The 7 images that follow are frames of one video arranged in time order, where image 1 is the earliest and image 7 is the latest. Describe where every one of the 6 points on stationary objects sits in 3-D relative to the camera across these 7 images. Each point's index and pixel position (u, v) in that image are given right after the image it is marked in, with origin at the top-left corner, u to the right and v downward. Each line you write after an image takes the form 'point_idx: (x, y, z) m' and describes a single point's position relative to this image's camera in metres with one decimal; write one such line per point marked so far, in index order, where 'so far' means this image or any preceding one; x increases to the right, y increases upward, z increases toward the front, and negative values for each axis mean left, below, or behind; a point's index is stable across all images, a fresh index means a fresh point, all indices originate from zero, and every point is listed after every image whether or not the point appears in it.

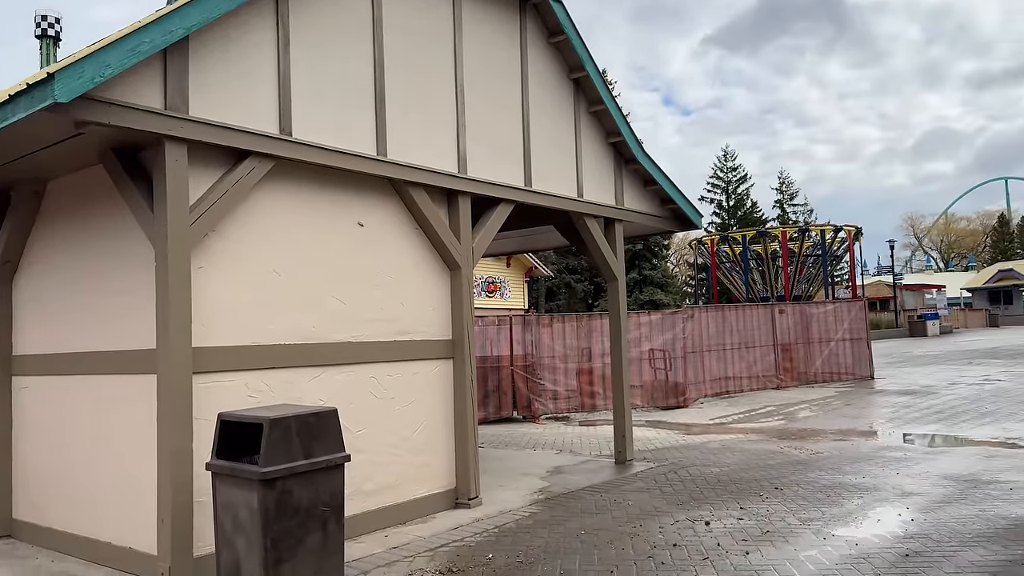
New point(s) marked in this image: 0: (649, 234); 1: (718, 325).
0: (+1.5, +0.7, +9.1) m
1: (+4.0, -0.7, +15.6) m
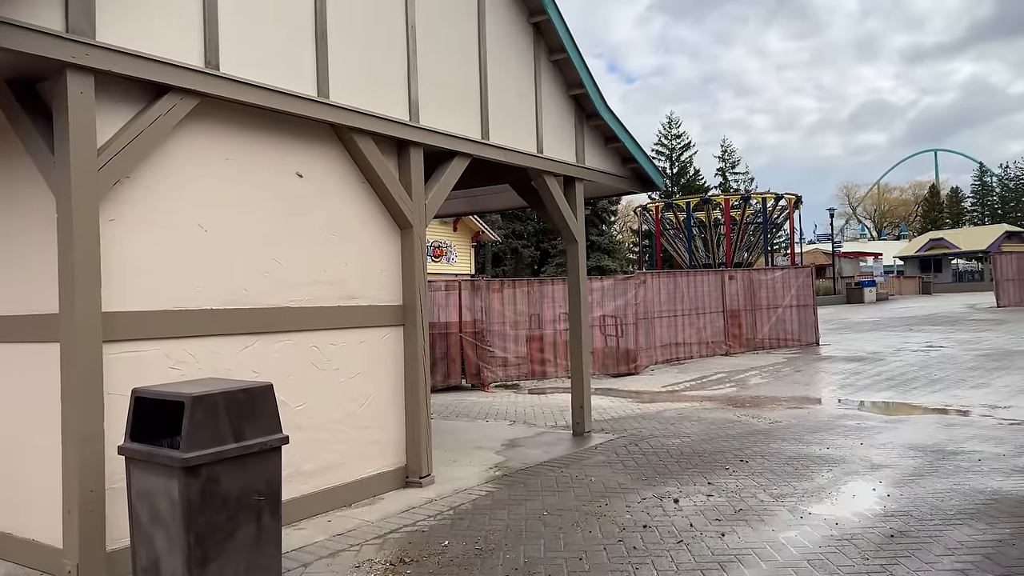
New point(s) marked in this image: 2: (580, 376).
0: (+1.0, +1.1, +8.6) m
1: (+3.0, -0.1, +15.3) m
2: (+0.6, -0.8, +7.5) m
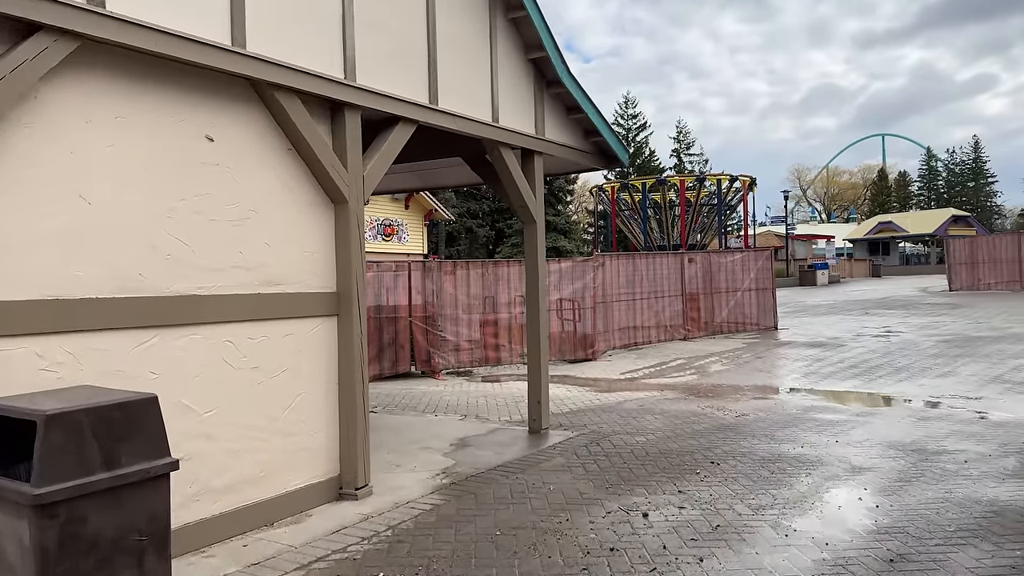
0: (+0.5, +1.2, +8.0) m
1: (+2.1, +0.3, +14.8) m
2: (+0.2, -0.6, +6.9) m
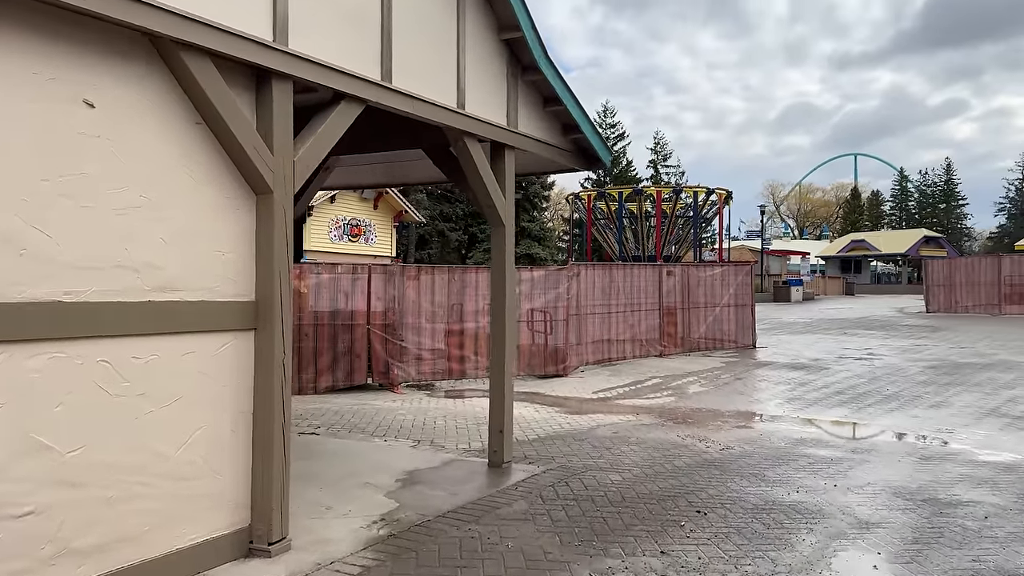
0: (+0.3, +1.1, +7.2) m
1: (+1.6, +0.1, +14.0) m
2: (-0.1, -0.7, +6.0) m
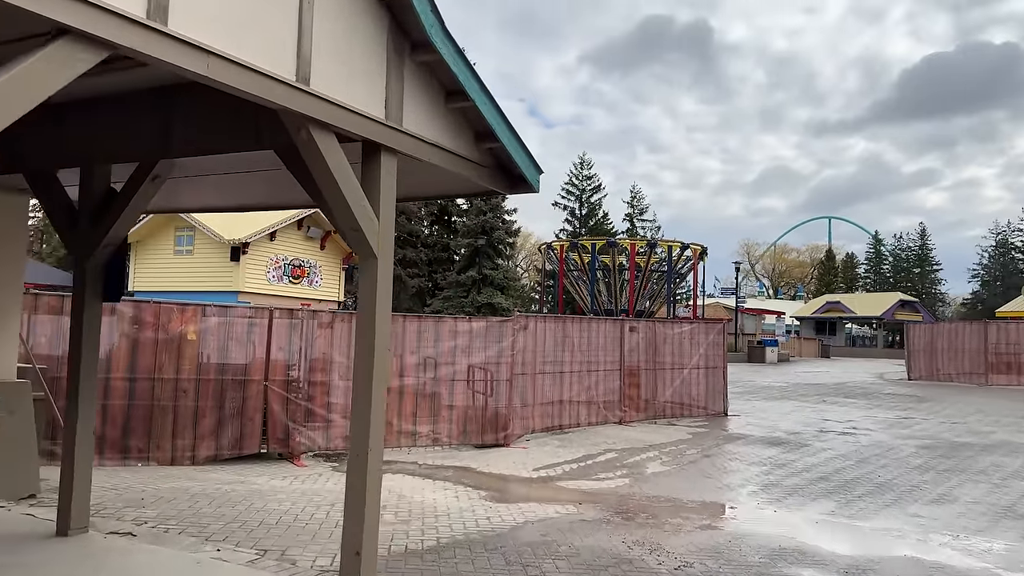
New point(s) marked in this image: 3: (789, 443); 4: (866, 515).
0: (-0.4, +0.7, +5.5) m
1: (+0.7, -0.8, +12.3) m
2: (-0.8, -1.0, +4.2) m
3: (+4.2, -2.3, +12.0) m
4: (+3.5, -2.2, +8.0) m
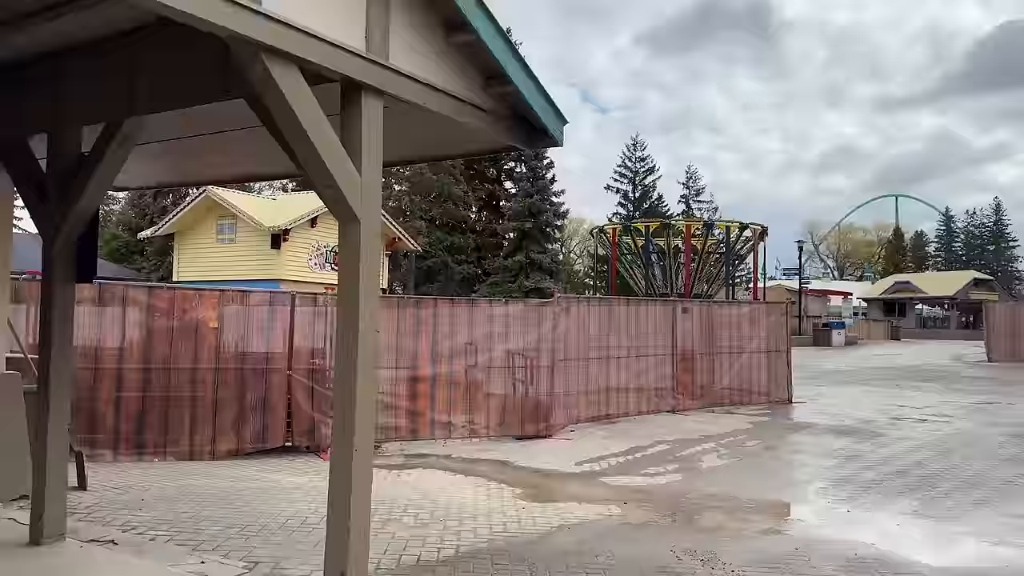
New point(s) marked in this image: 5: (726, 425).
0: (-0.3, +0.9, +4.7) m
1: (+1.3, -0.5, +11.5) m
2: (-0.7, -0.9, +3.6) m
3: (+4.8, -2.0, +11.0) m
4: (+3.8, -2.0, +7.0) m
5: (+3.1, -2.0, +11.5) m
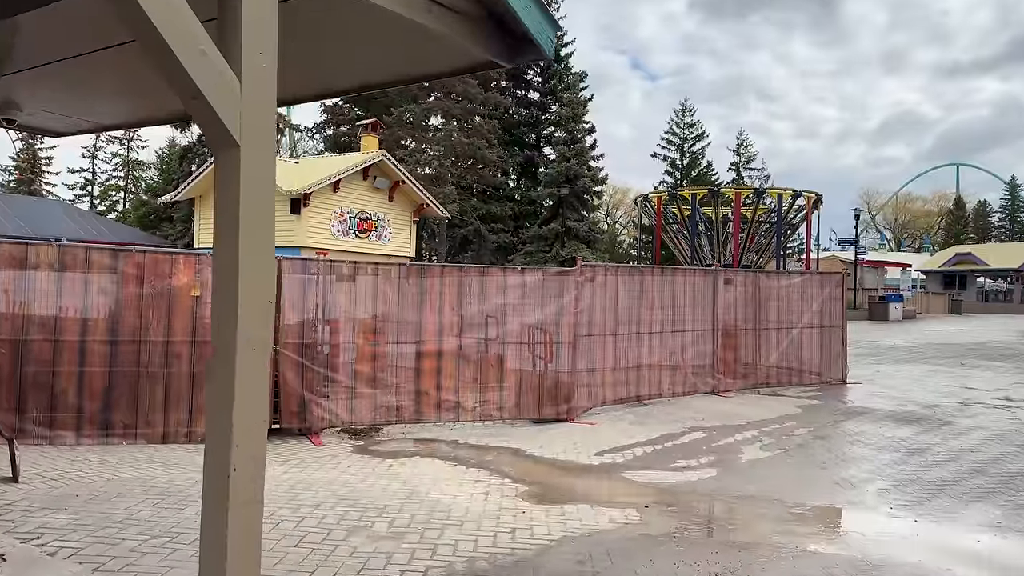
0: (-0.4, +1.1, +3.7) m
1: (+1.6, -0.1, +10.4) m
2: (-0.9, -0.7, +2.6) m
3: (+5.0, -1.6, +9.7) m
4: (+3.8, -1.7, +5.8) m
5: (+3.3, -1.6, +10.3) m
